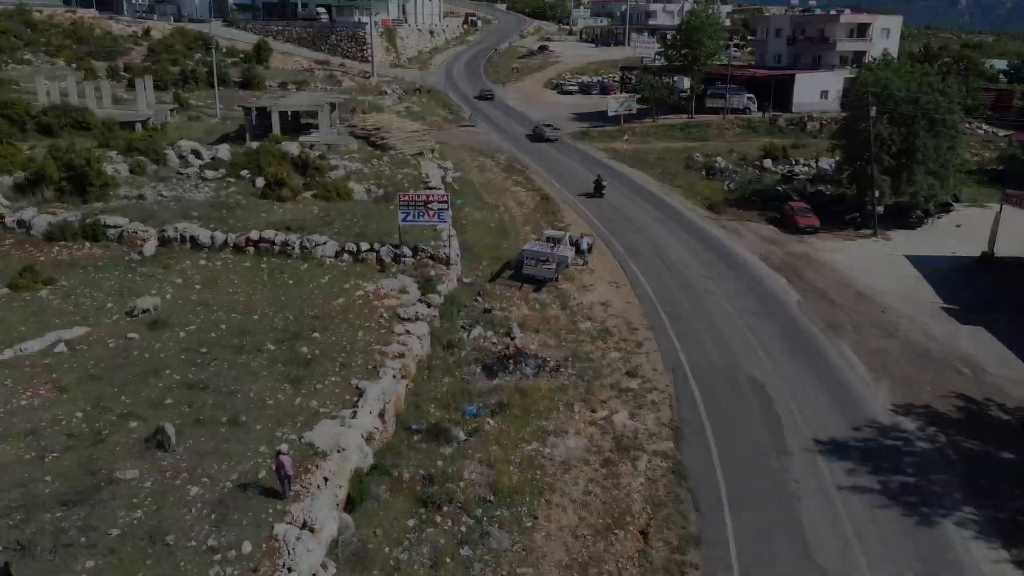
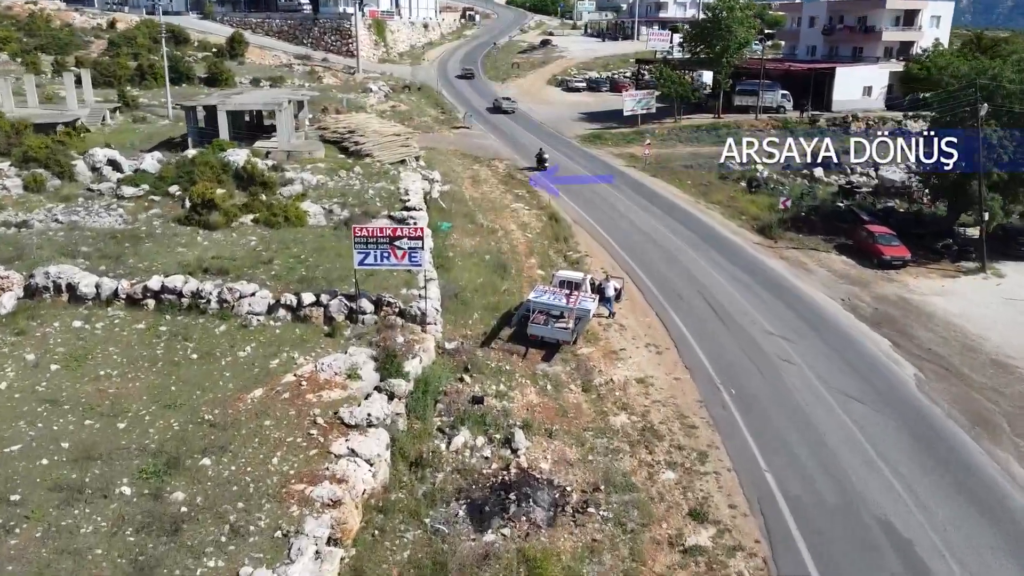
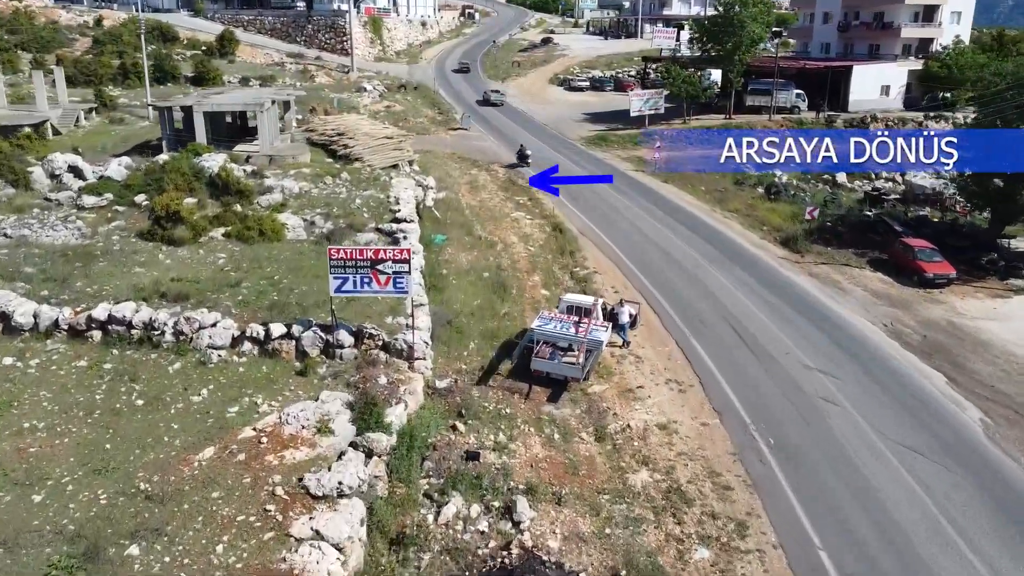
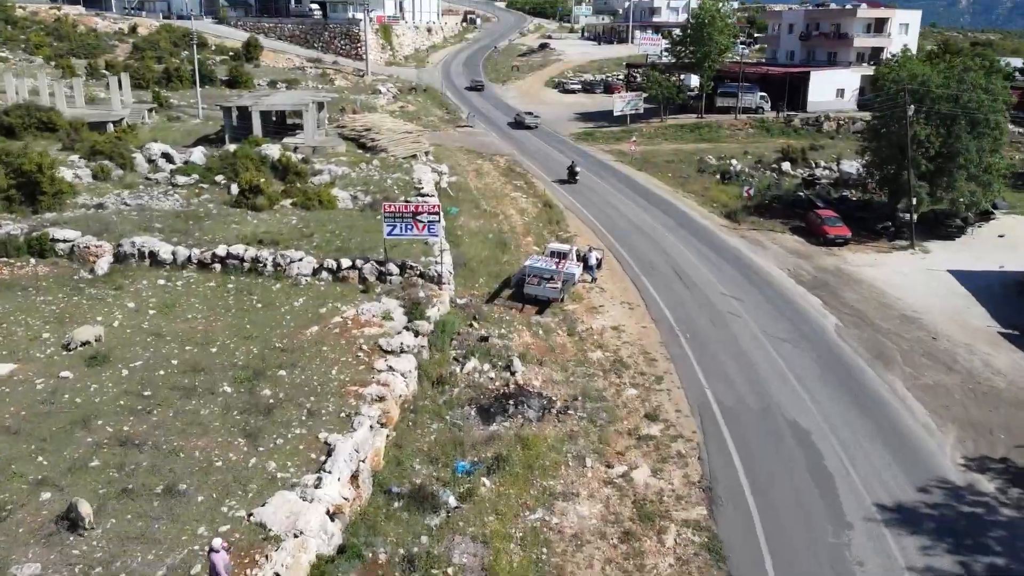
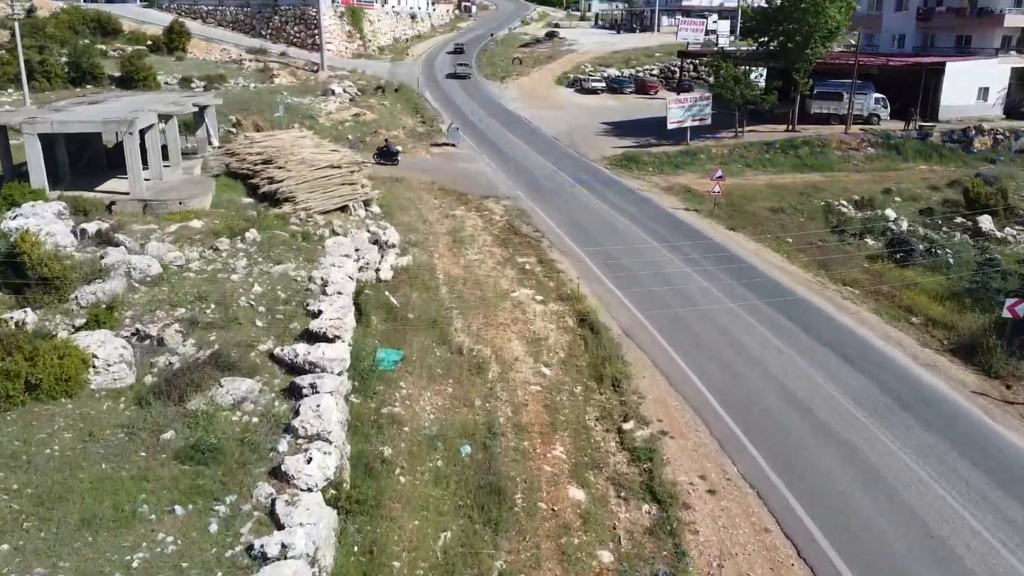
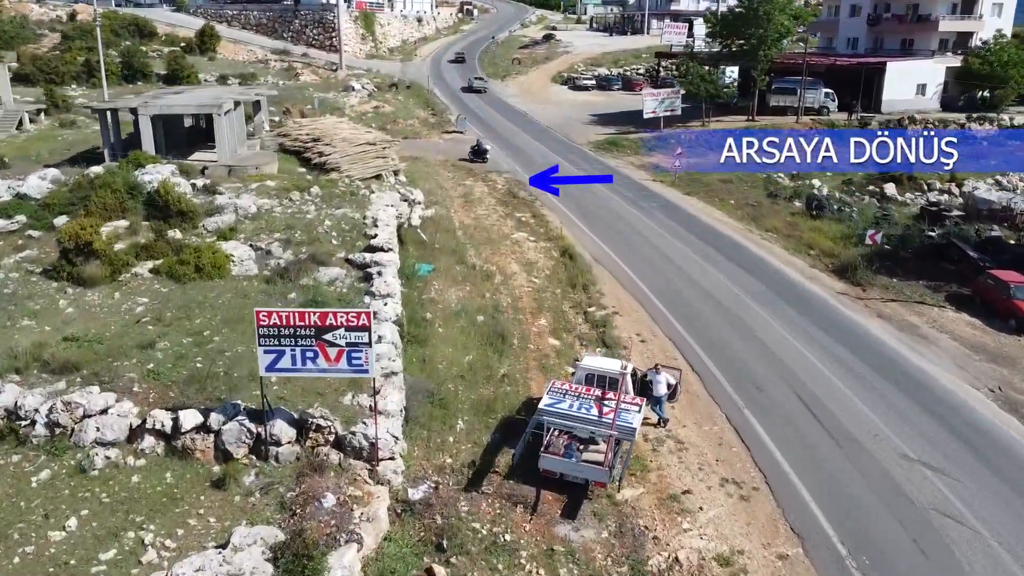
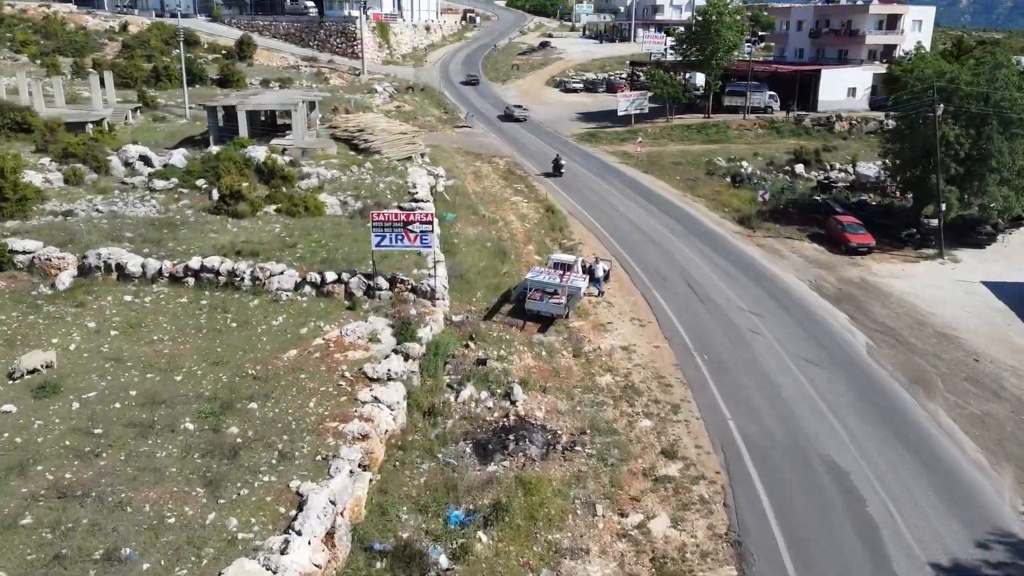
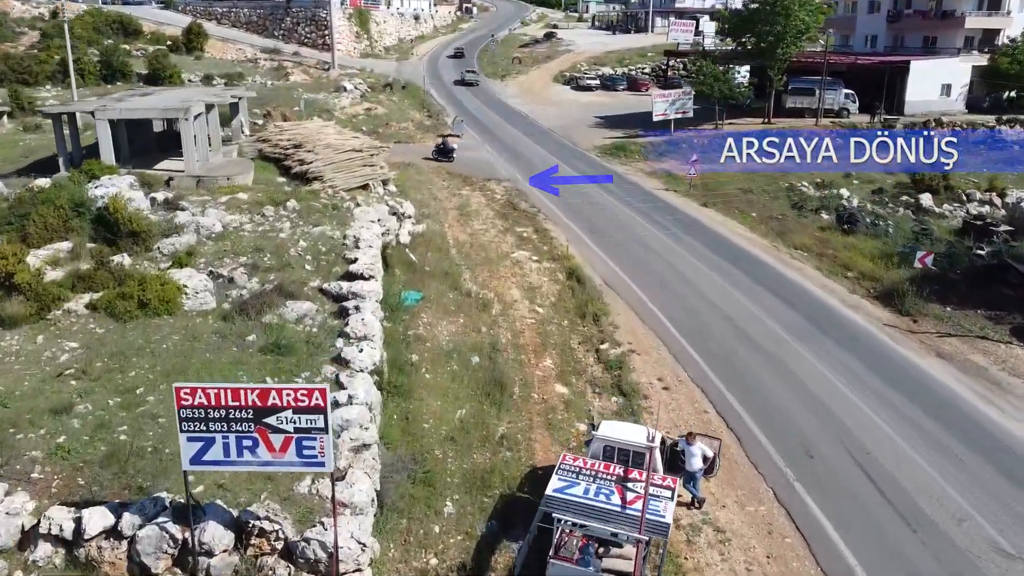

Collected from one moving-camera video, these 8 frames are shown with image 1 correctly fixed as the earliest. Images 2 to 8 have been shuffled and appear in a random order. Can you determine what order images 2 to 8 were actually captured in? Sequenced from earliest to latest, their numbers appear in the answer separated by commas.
4, 7, 2, 3, 6, 8, 5
